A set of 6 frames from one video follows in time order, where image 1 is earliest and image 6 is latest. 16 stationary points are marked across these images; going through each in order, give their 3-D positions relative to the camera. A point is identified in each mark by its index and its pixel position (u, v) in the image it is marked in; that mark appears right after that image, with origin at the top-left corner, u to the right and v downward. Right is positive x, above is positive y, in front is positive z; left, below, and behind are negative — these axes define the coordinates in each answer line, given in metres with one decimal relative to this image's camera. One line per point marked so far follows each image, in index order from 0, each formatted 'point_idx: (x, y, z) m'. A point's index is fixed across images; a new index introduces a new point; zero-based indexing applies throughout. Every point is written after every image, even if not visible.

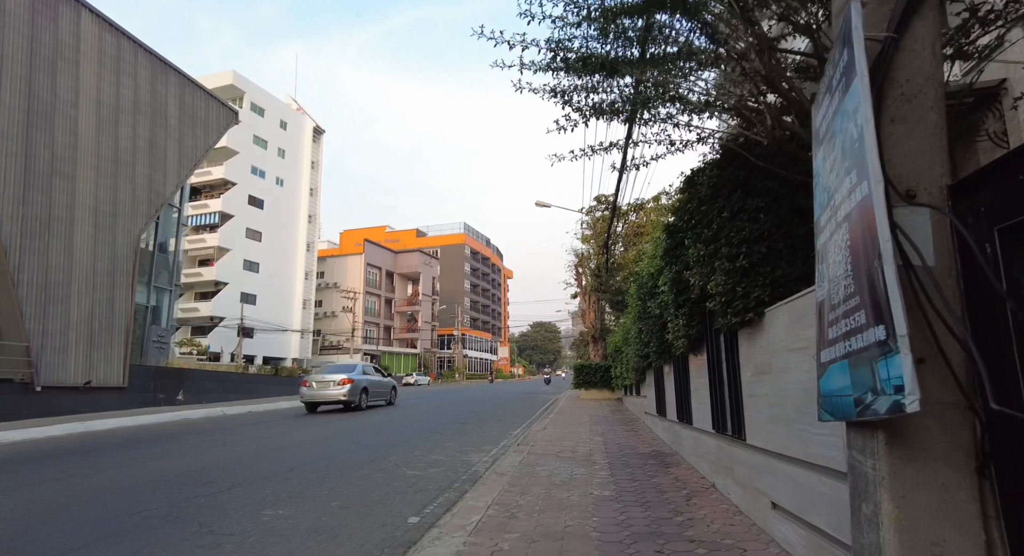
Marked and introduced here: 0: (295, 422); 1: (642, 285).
0: (-6.8, -4.6, +17.6) m
1: (+2.2, -0.1, +9.1) m
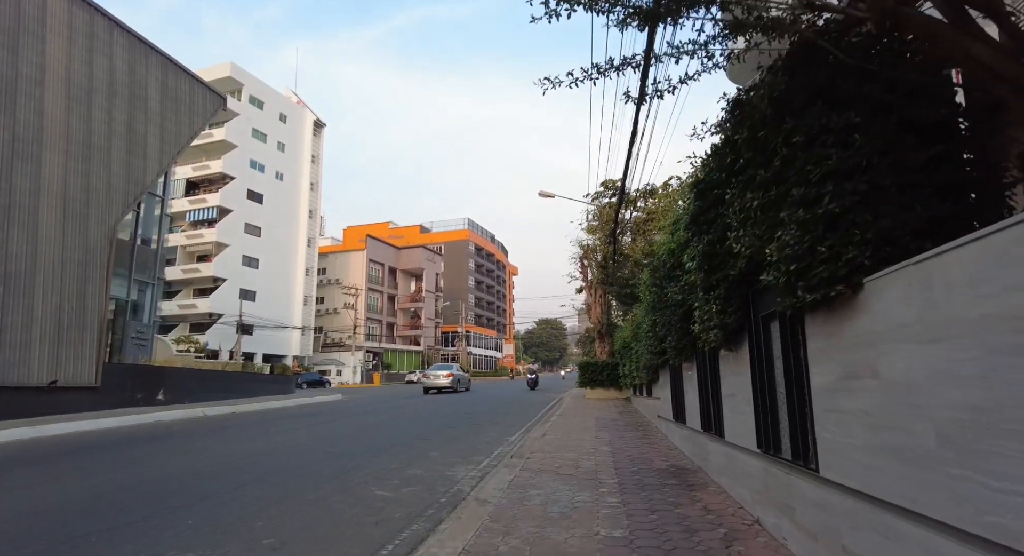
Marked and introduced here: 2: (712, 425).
0: (-6.8, -4.3, +16.4) m
1: (+2.1, +0.2, +7.7) m
2: (+2.3, -1.7, +6.3) m
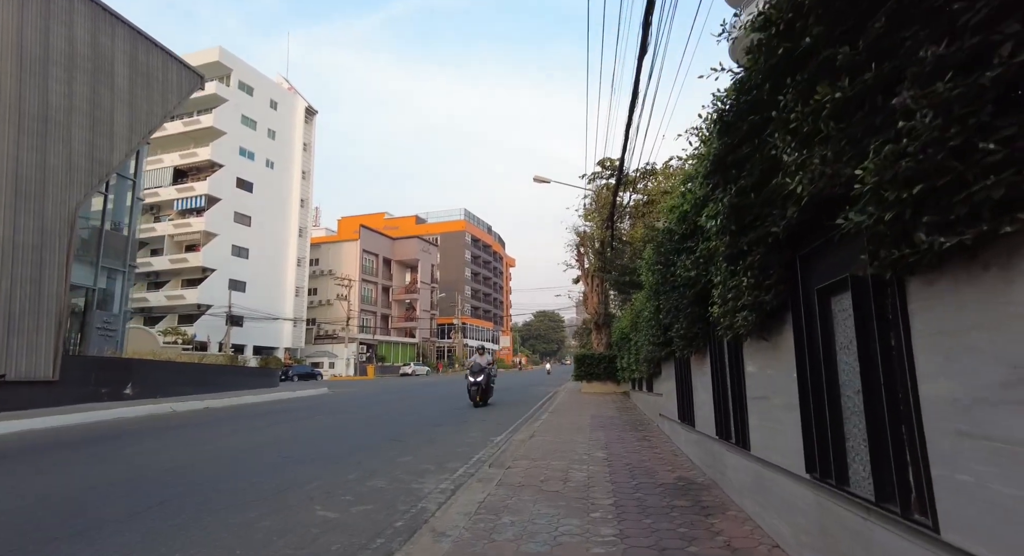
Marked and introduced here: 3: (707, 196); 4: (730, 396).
0: (-7.1, -3.9, +15.2) m
1: (+1.8, +0.5, +6.5) m
2: (+2.0, -1.4, +5.1) m
3: (+1.5, +0.6, +4.1) m
4: (+2.0, -1.1, +5.1) m
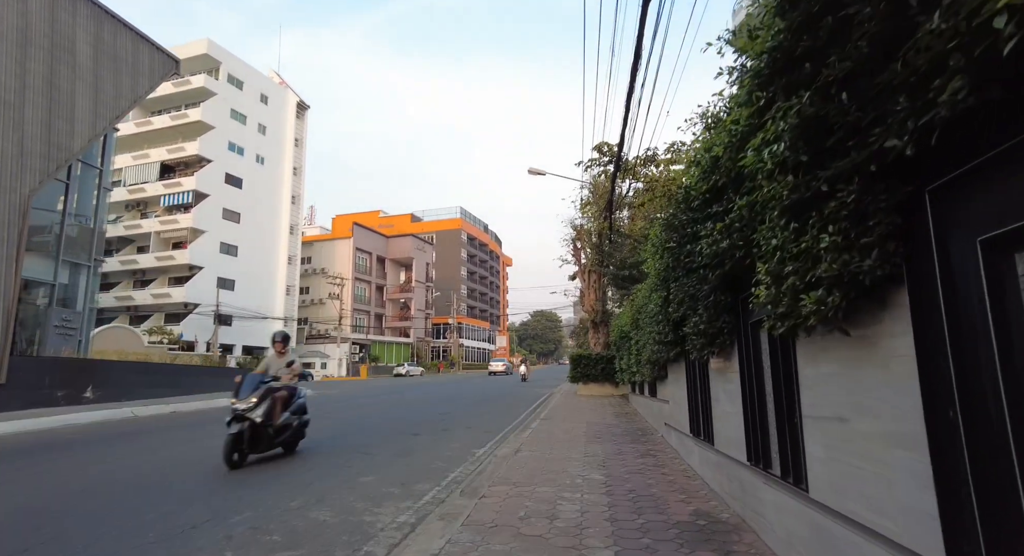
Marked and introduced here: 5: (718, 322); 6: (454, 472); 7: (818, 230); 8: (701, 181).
0: (-7.4, -3.7, +13.8) m
1: (+1.6, +0.6, +5.2) m
2: (+1.8, -1.3, +3.8) m
3: (+1.2, +0.8, +2.8) m
4: (+1.8, -0.9, +3.8) m
5: (+1.7, -0.4, +4.5) m
6: (-0.8, -2.6, +7.4) m
7: (+1.3, +0.2, +2.3) m
8: (+1.4, +0.7, +4.1) m
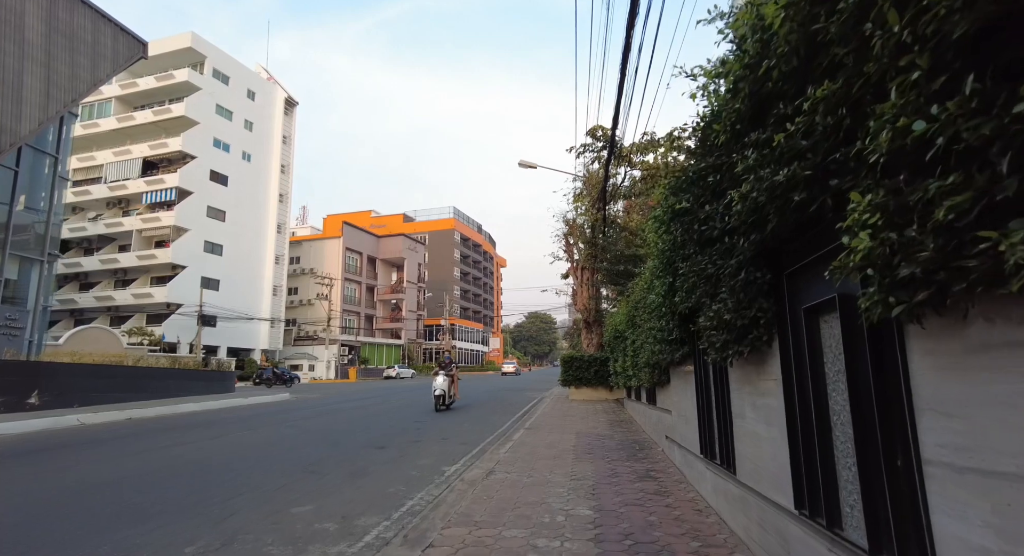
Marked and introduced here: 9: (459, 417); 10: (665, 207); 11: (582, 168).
0: (-7.8, -3.6, +12.4) m
1: (+1.2, +0.8, +3.9) m
2: (+1.5, -1.1, +2.5) m
3: (+0.9, +1.0, +1.5) m
4: (+1.5, -0.7, +2.5) m
5: (+1.4, -0.2, +3.2) m
6: (-1.1, -2.4, +6.0) m
7: (+1.0, +0.4, +0.9) m
8: (+1.1, +0.9, +2.8) m
9: (-1.4, -3.9, +15.3) m
10: (+1.3, +0.6, +4.7) m
11: (+2.2, +3.5, +17.3) m
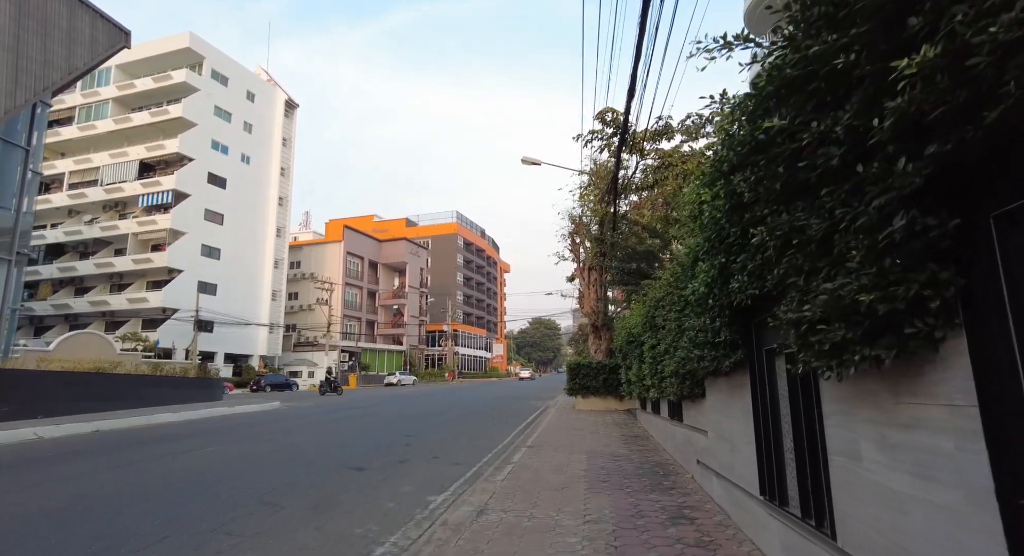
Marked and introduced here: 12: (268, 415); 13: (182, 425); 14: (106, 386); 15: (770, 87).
0: (-7.8, -3.5, +11.1) m
1: (+1.2, +1.0, +2.5) m
2: (+1.5, -0.9, +1.1) m
3: (+0.9, +1.1, +0.1) m
4: (+1.4, -0.6, +1.1) m
5: (+1.3, 0.0, +1.9) m
6: (-1.1, -2.3, +4.7) m
7: (+0.9, +0.6, -0.4) m
8: (+1.0, +1.1, +1.4) m
9: (-1.4, -3.8, +13.9) m
10: (+1.3, +0.8, +3.3) m
11: (+2.3, +3.5, +16.0) m
12: (-8.8, -5.0, +20.0) m
13: (-9.7, -4.4, +16.3) m
14: (-13.3, -3.6, +18.3) m
15: (+1.2, +0.8, +2.3) m
